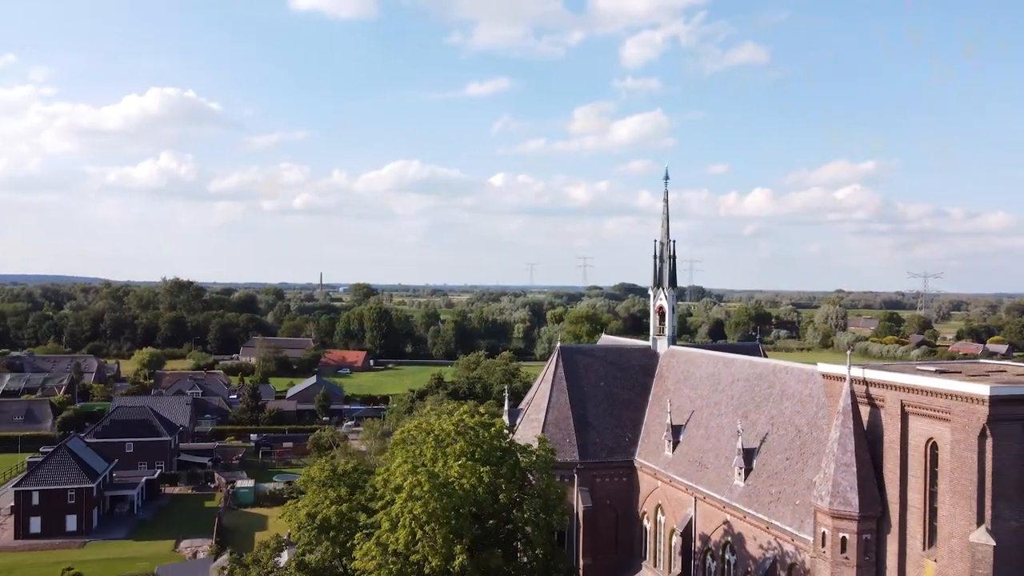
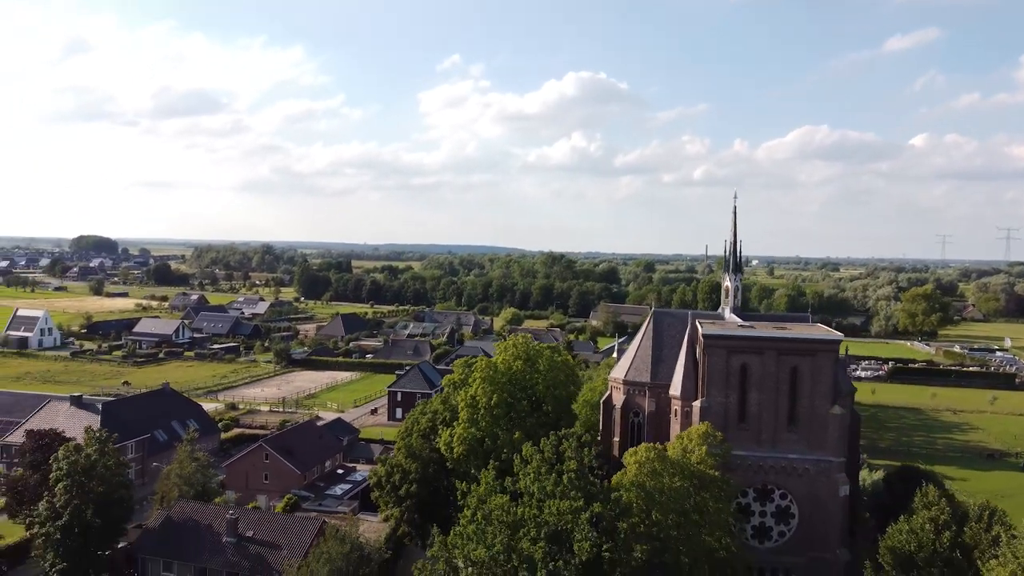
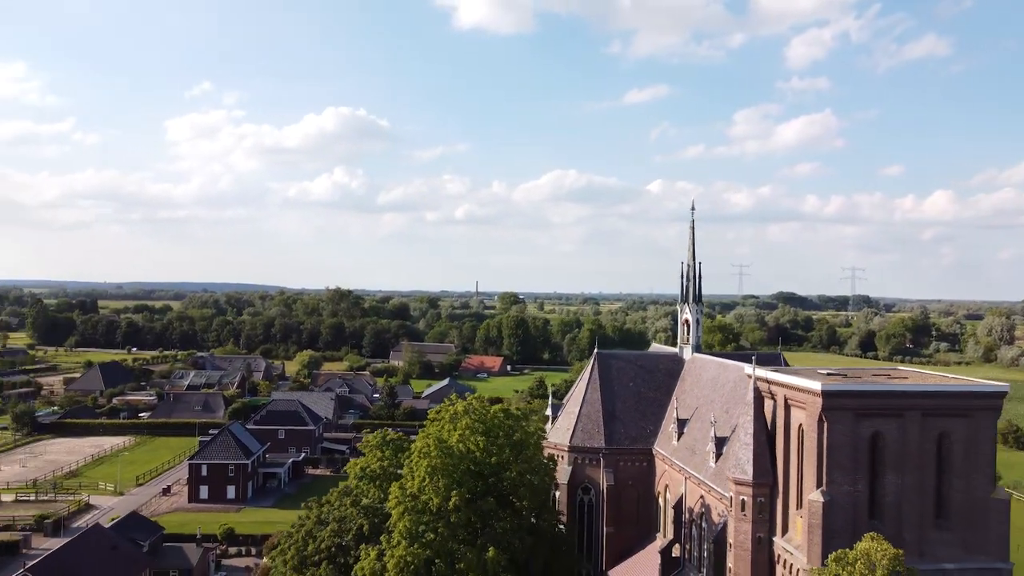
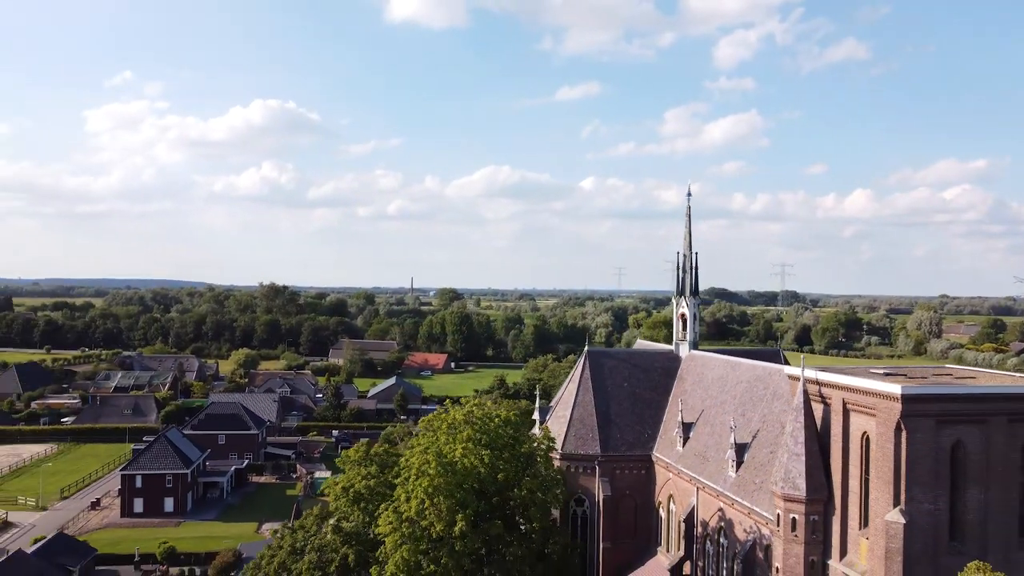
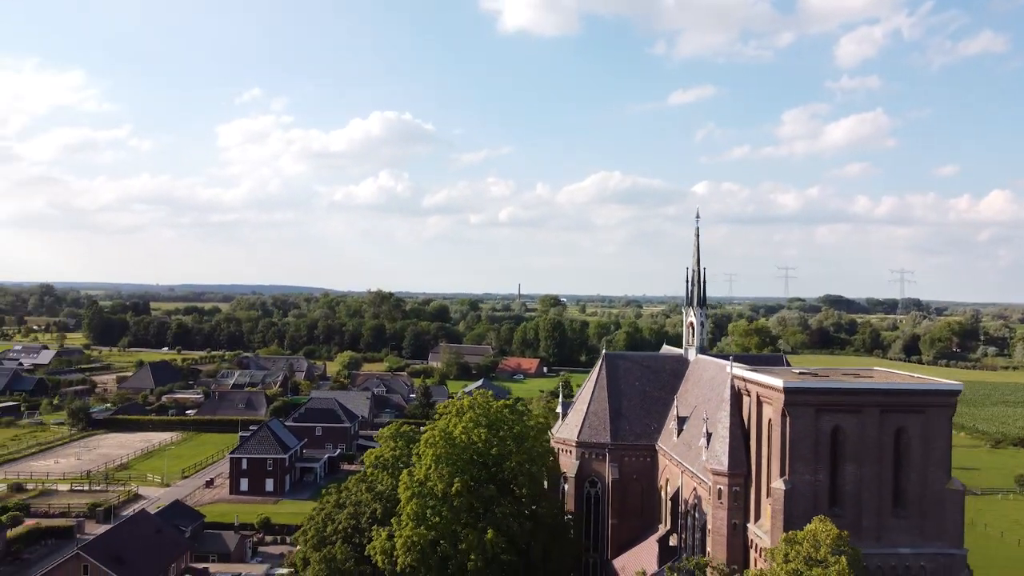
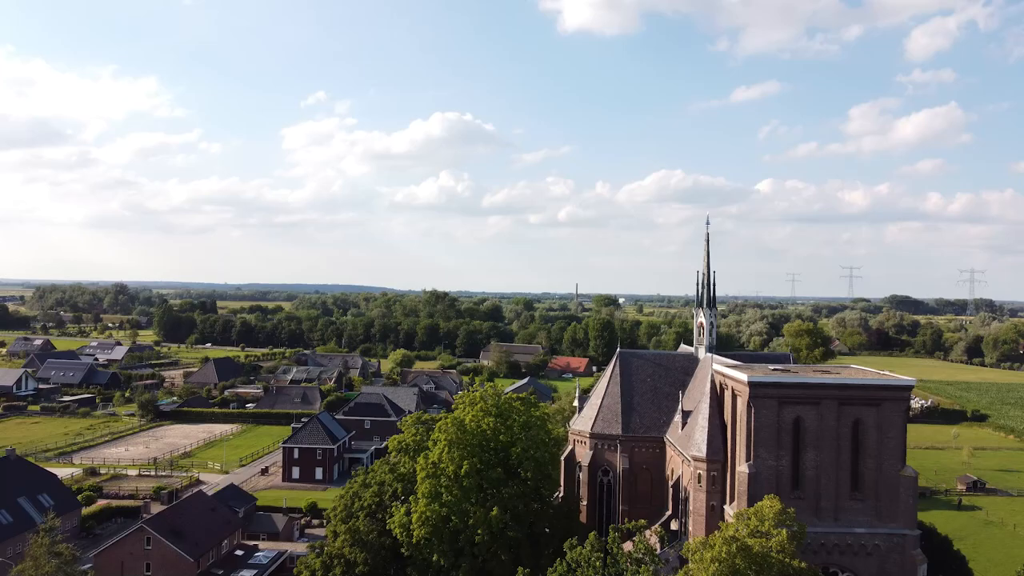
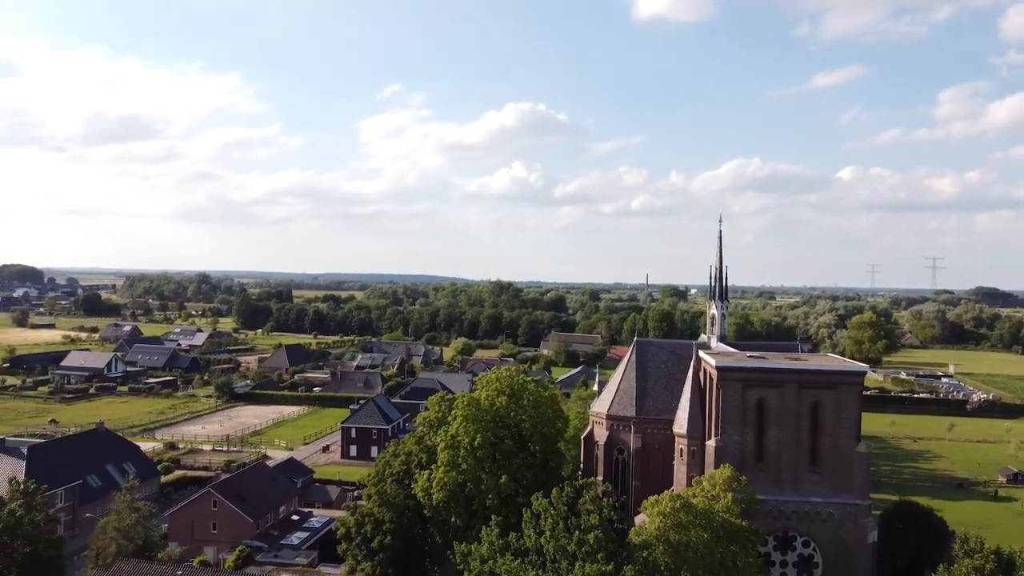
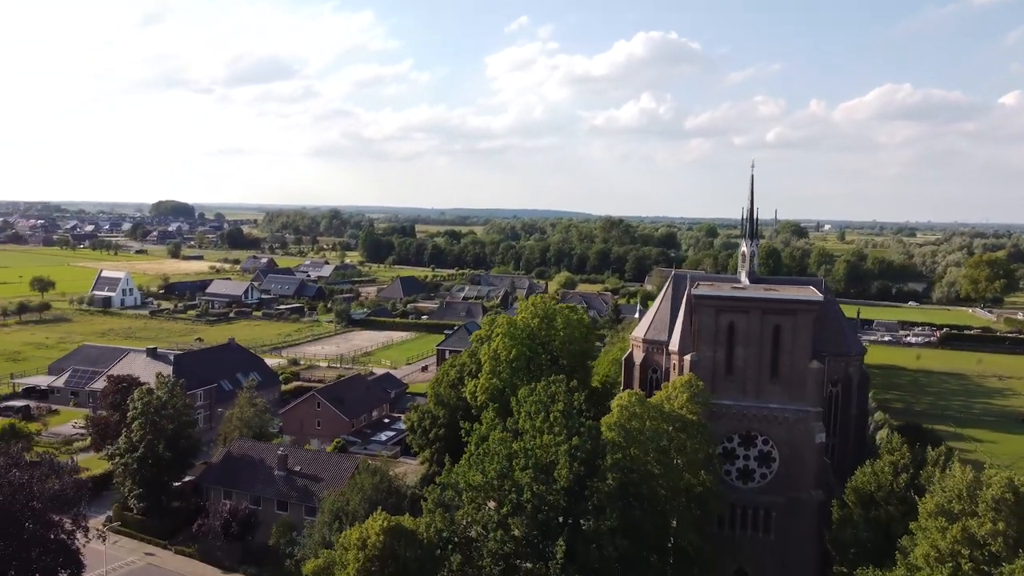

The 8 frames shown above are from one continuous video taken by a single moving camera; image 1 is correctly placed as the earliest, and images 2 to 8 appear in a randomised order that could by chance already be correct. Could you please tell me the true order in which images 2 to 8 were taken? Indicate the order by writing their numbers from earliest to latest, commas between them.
4, 3, 5, 6, 7, 2, 8
